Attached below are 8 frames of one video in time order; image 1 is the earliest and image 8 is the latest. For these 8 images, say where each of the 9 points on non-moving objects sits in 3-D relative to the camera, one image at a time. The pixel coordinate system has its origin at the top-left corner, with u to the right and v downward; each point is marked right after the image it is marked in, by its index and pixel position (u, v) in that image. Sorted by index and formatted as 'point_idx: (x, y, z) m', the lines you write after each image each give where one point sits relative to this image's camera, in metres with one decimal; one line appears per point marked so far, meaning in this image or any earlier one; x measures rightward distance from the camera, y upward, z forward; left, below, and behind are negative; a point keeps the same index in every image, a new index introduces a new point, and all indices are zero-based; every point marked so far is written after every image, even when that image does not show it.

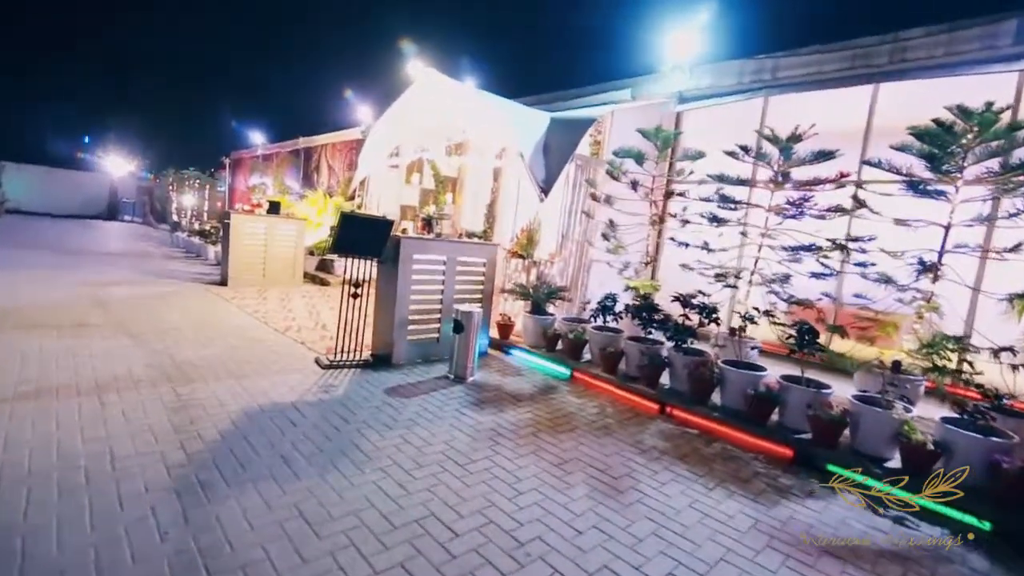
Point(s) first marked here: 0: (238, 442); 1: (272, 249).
0: (-2.1, -1.2, +3.6) m
1: (-5.5, +0.9, +10.8) m
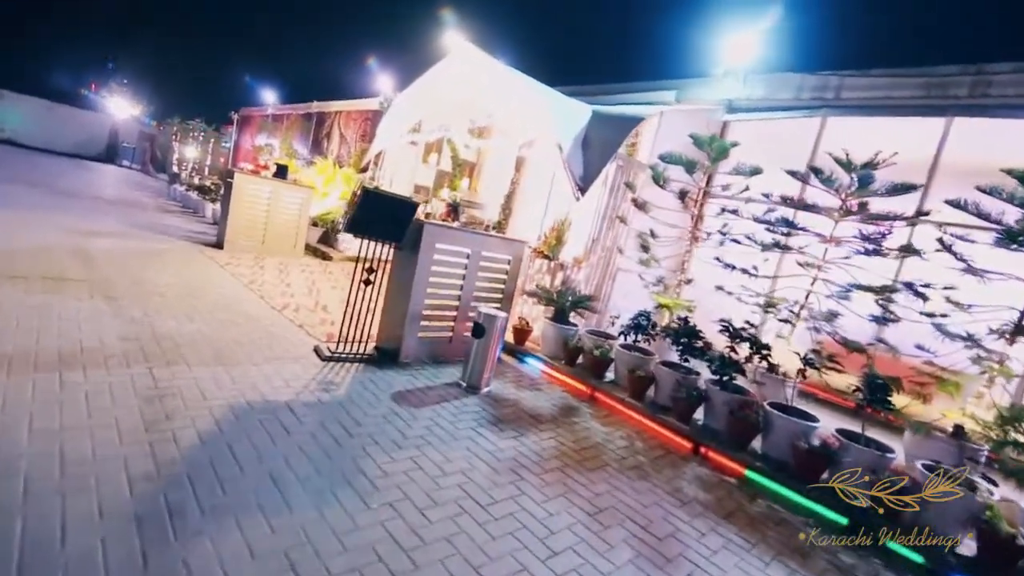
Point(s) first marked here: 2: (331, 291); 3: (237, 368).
0: (-1.8, -1.0, +3.0) m
1: (-5.0, +1.5, +10.1) m
2: (-3.1, -0.1, +8.1) m
3: (-2.4, -0.7, +4.2) m
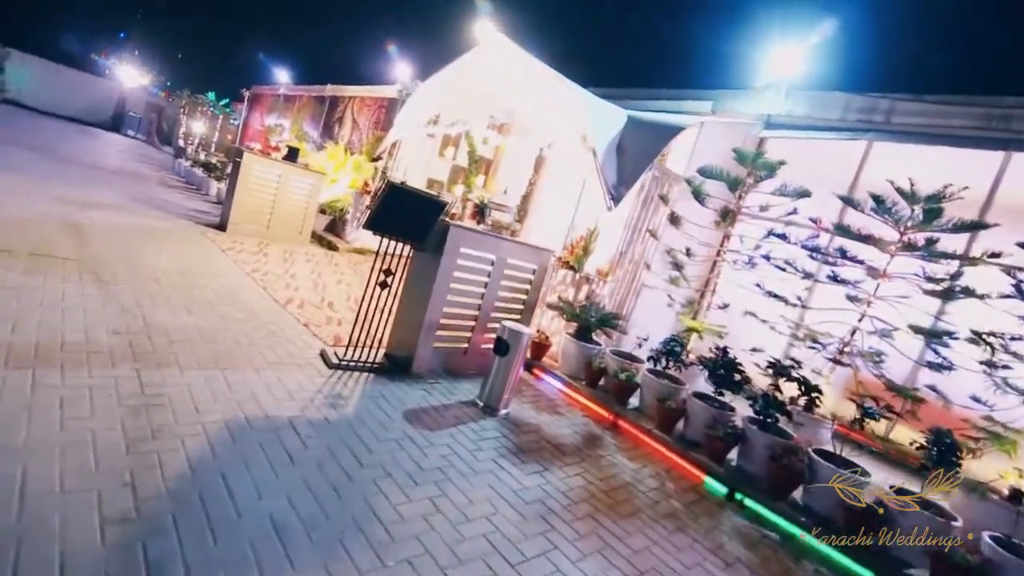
0: (-1.6, -1.1, +2.6) m
1: (-4.7, +1.8, +9.6) m
2: (-2.8, 0.0, +7.6) m
3: (-2.2, -0.7, +3.8) m
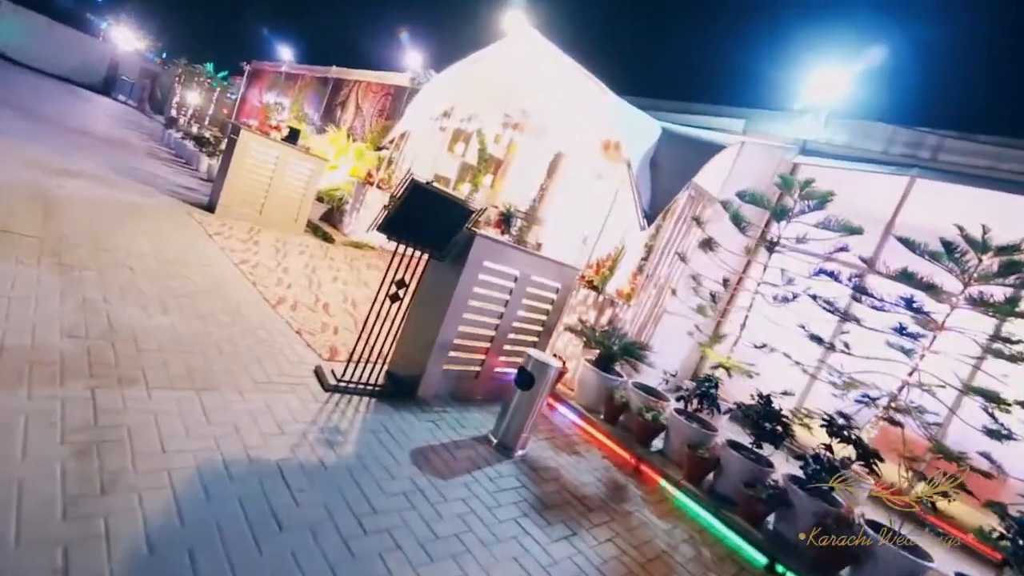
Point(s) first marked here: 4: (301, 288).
0: (-1.4, -1.1, +1.9) m
1: (-4.4, +1.9, +8.9) m
2: (-2.6, 0.0, +7.0) m
3: (-2.0, -0.7, +3.1) m
4: (-2.7, 0.0, +6.2) m
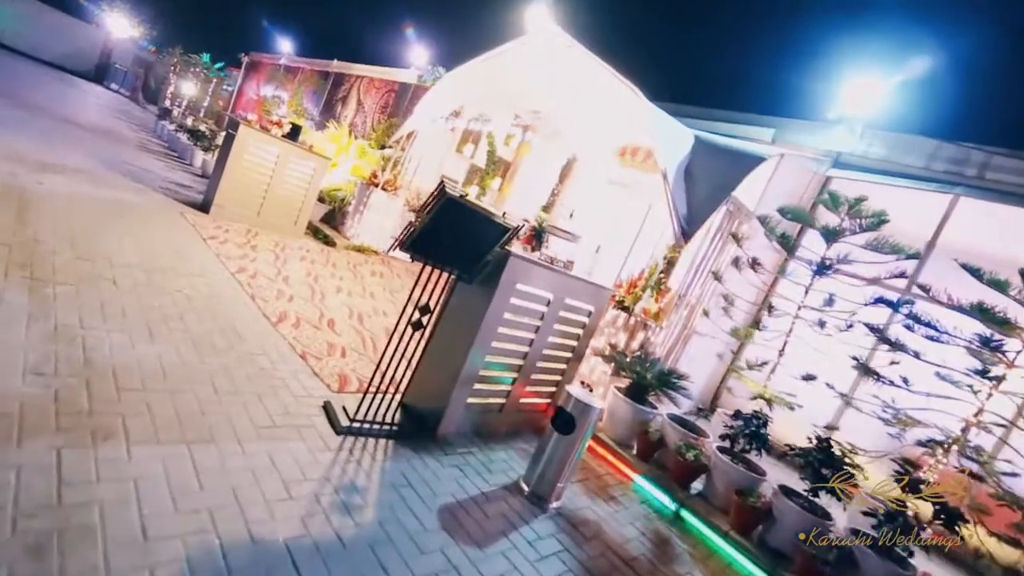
0: (-1.1, -1.3, +1.4) m
1: (-4.1, +1.8, +8.4) m
2: (-2.4, -0.1, +6.4) m
3: (-1.7, -0.9, +2.6) m
4: (-2.5, -0.2, +5.7) m
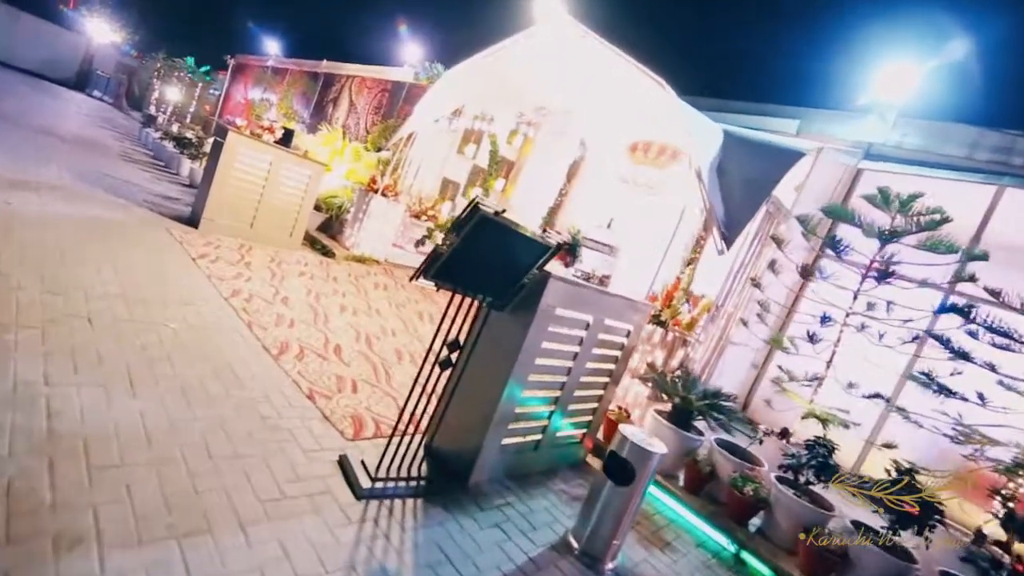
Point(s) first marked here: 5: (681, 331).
0: (-0.7, -1.6, +0.9) m
1: (-3.9, +1.5, +7.8) m
2: (-2.1, -0.3, +5.9) m
3: (-1.3, -1.1, +2.1) m
4: (-2.2, -0.4, +5.1) m
5: (+1.8, -0.5, +5.2) m
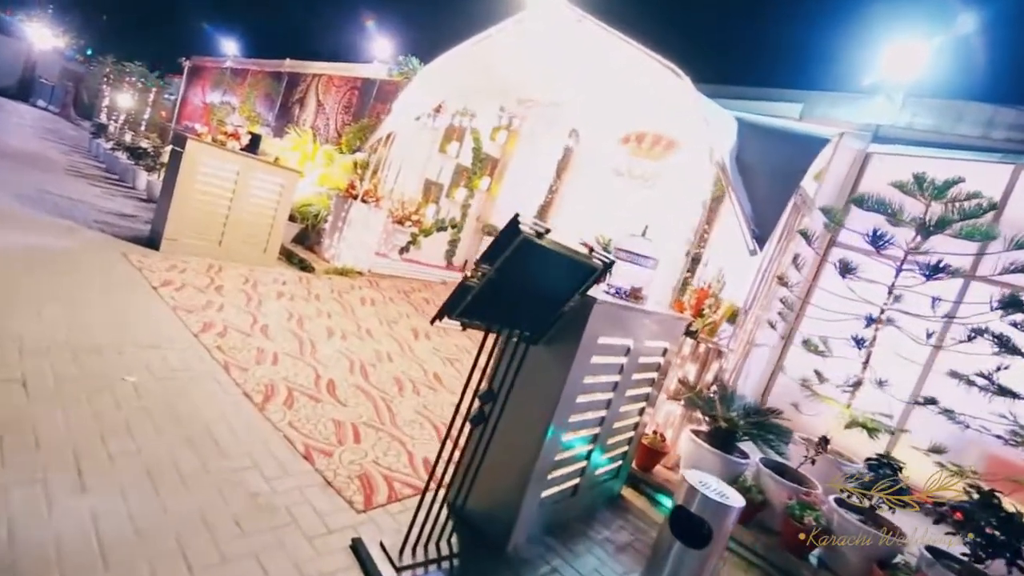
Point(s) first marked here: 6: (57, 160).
0: (-0.3, -1.8, +0.4) m
1: (-4.0, +1.2, +7.0) m
2: (-2.0, -0.6, +5.3) m
3: (-1.0, -1.4, +1.5) m
4: (-2.1, -0.7, +4.5) m
5: (+1.9, -0.5, +4.7) m
6: (-10.7, +3.0, +11.3) m
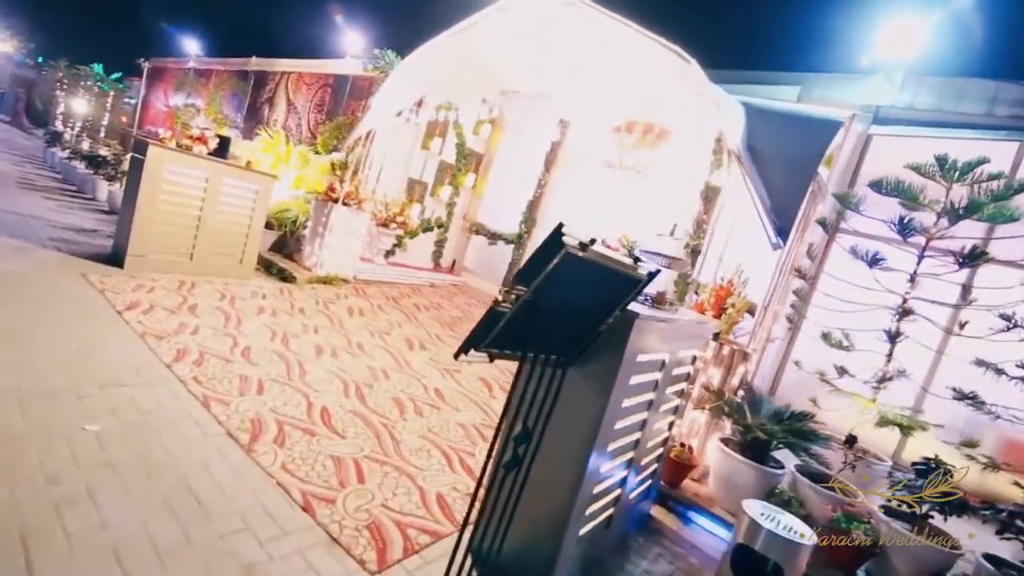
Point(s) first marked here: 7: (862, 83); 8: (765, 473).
0: (0.0, -1.9, 0.0) m
1: (-4.1, +1.0, +6.5) m
2: (-1.9, -0.8, +4.8) m
3: (-0.8, -1.5, +1.1) m
4: (-2.0, -0.8, +4.0) m
5: (+2.0, -0.5, +4.4) m
6: (-11.1, +2.6, +10.5) m
7: (+5.1, +3.0, +6.9) m
8: (+2.0, -1.5, +3.7) m
